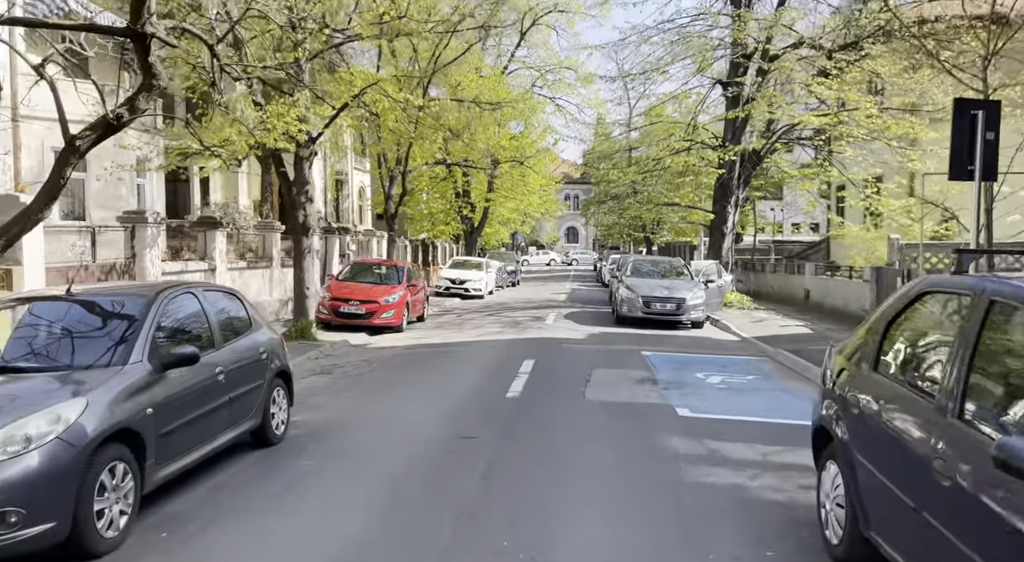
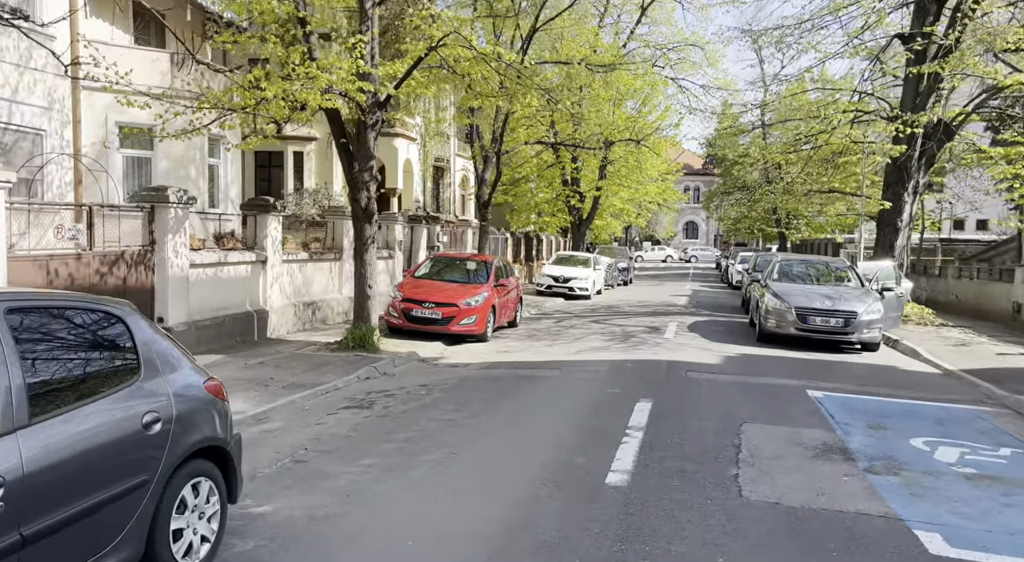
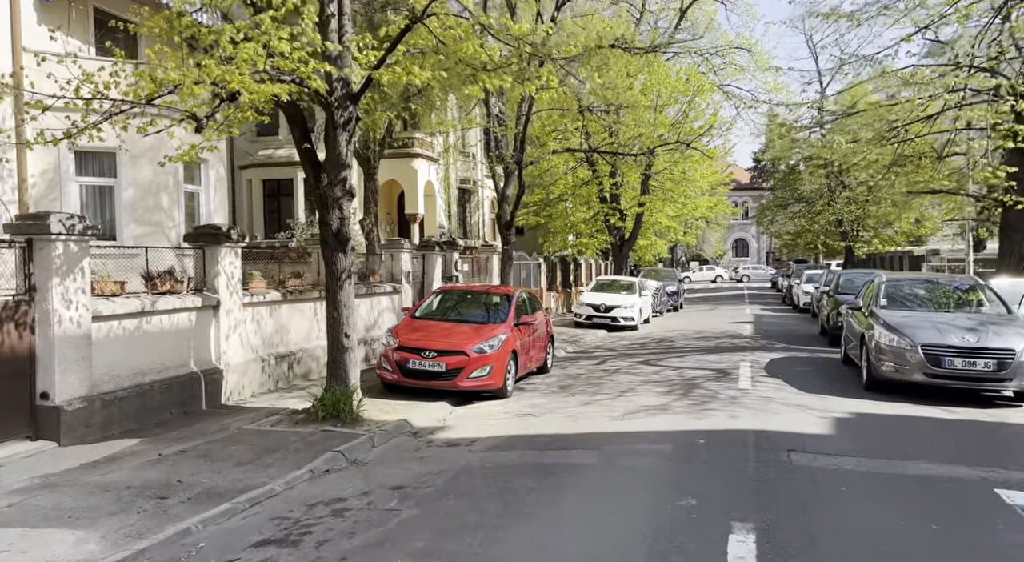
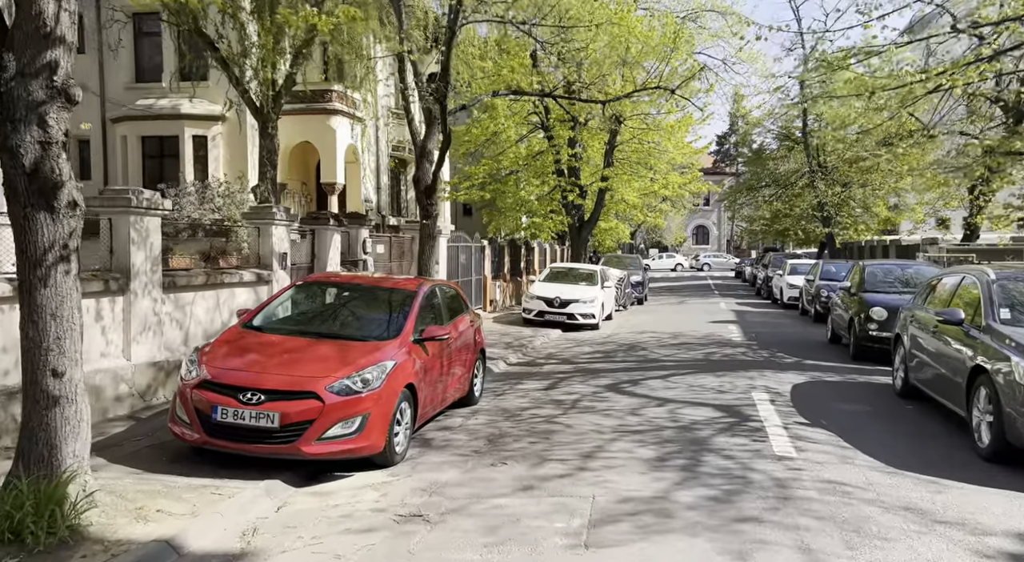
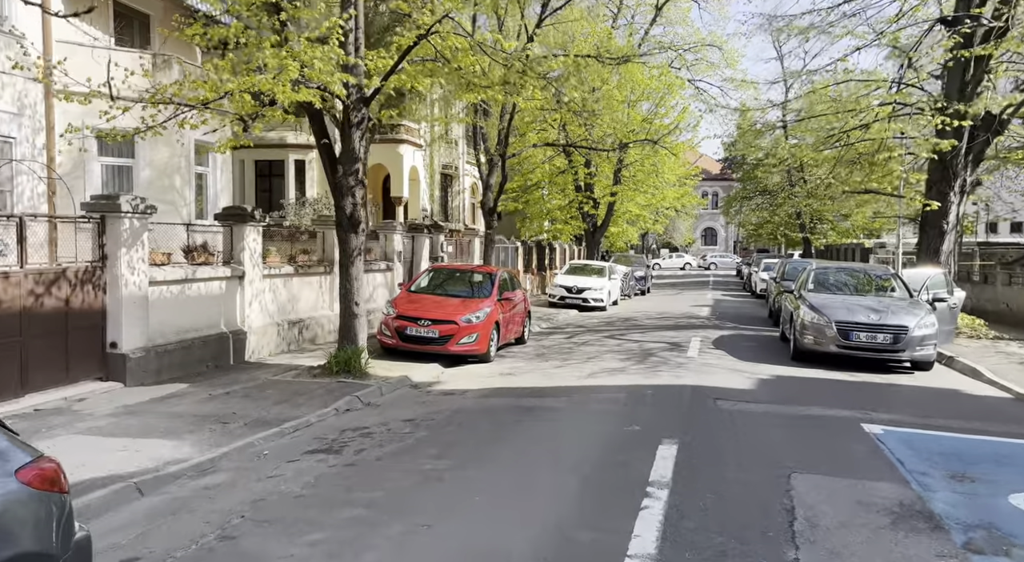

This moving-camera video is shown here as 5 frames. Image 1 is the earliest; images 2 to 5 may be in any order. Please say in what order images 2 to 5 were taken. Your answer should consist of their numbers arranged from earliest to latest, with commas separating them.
2, 5, 3, 4
